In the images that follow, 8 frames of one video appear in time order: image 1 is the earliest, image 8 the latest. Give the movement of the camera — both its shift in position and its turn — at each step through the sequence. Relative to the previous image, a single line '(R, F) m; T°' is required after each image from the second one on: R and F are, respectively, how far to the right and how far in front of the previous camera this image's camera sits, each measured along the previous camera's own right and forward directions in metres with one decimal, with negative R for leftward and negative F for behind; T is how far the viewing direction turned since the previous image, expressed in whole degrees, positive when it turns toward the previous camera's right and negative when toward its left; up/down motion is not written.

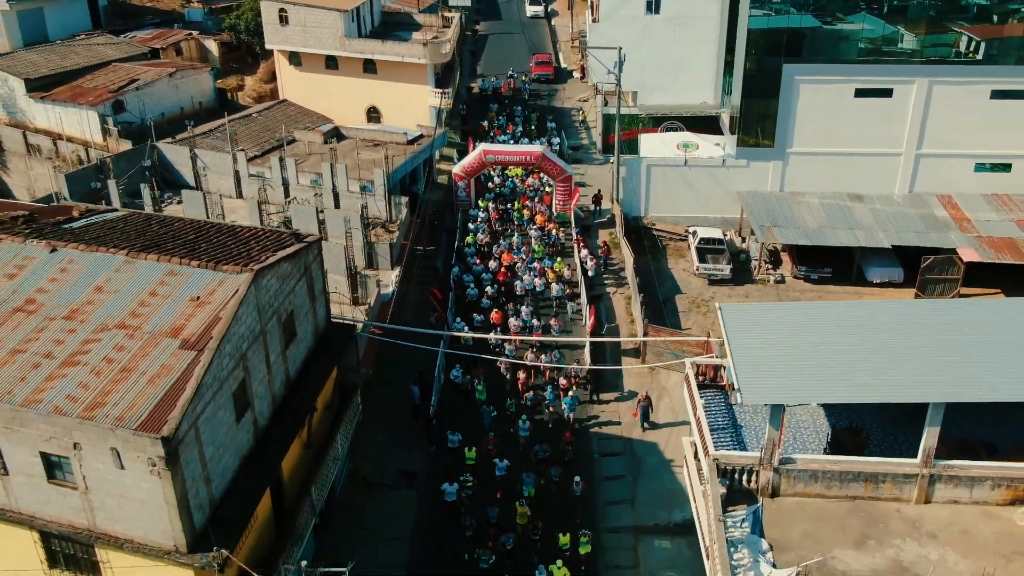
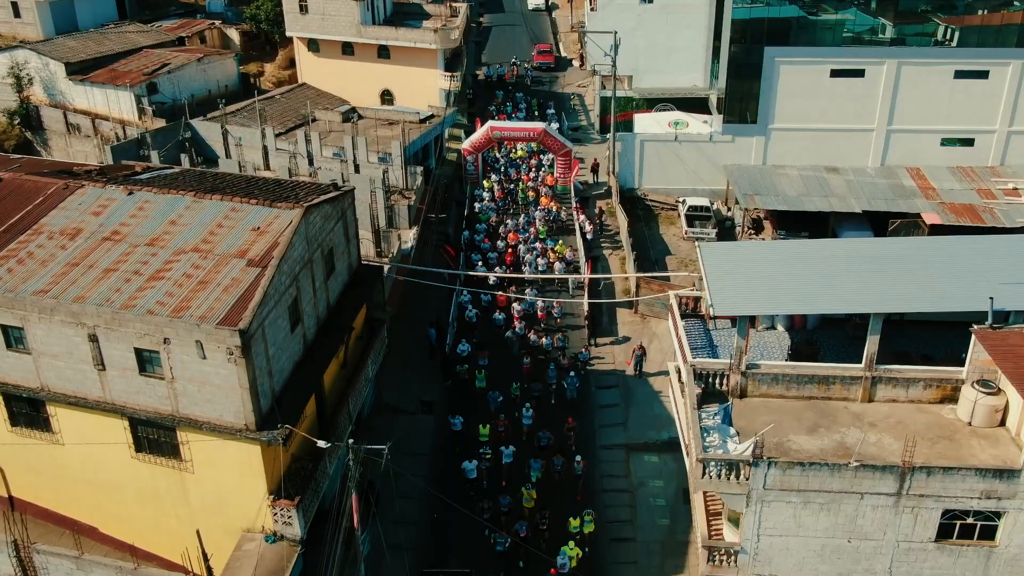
(-0.2, -3.3) m; 0°
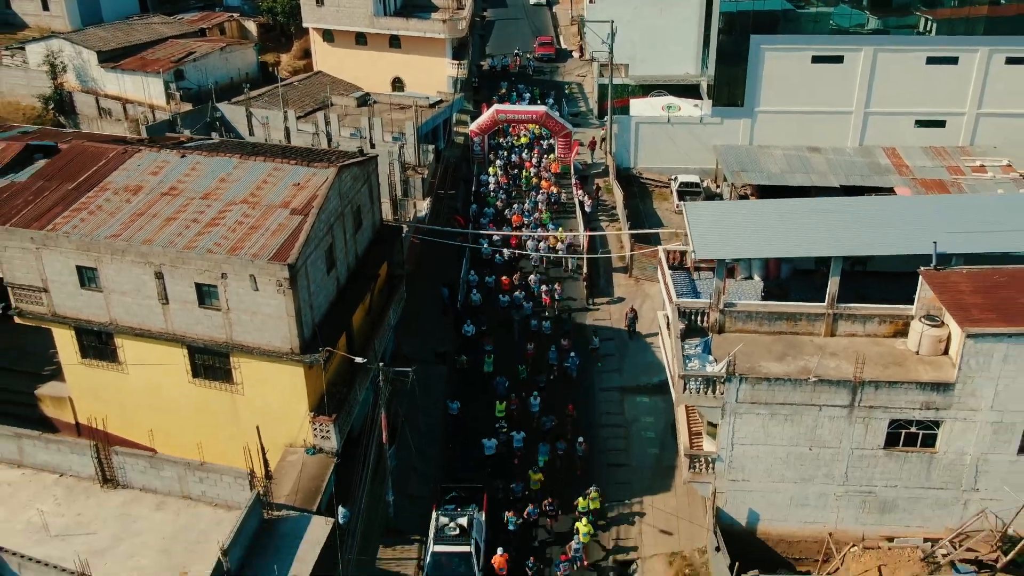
(-0.2, -3.0) m; 0°
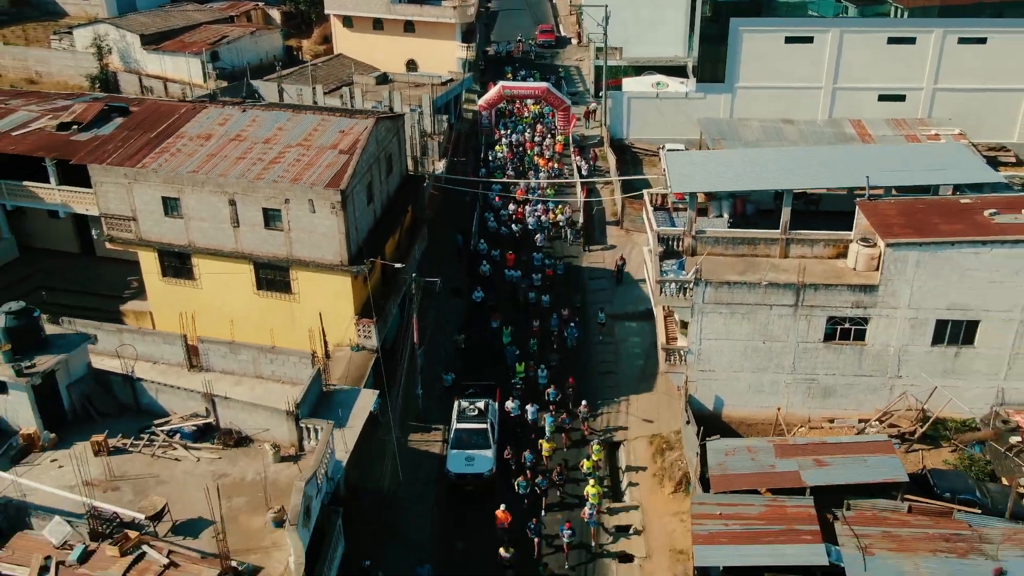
(-0.3, -4.8) m; 0°
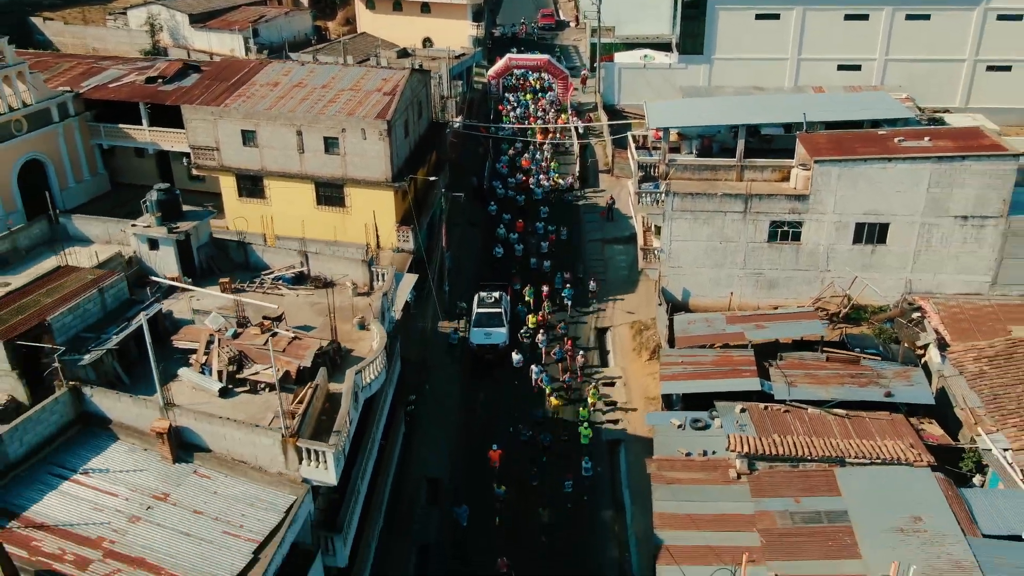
(-0.3, -6.8) m; 0°
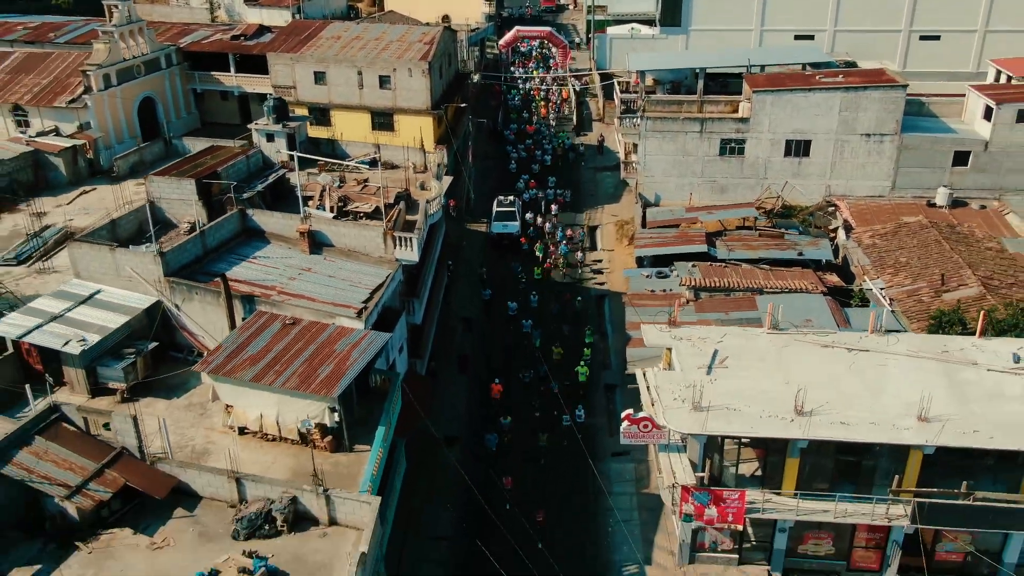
(-0.5, -10.0) m; 0°
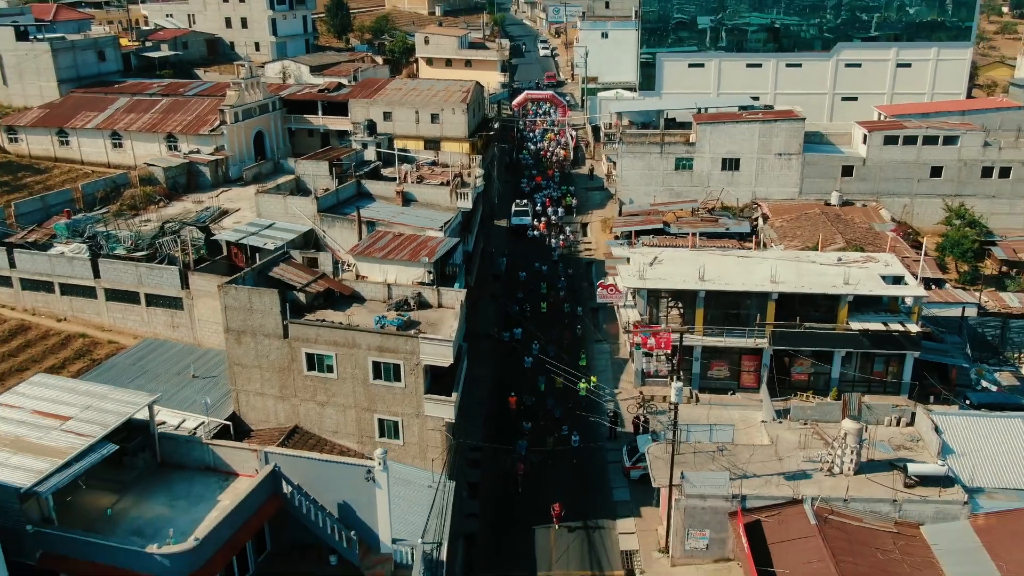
(-0.8, -15.8) m; 0°
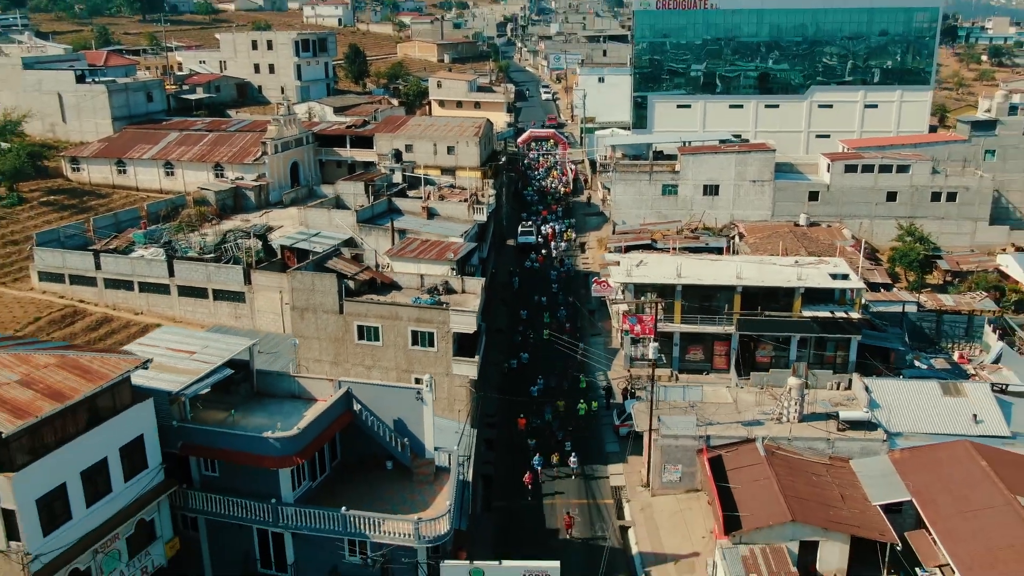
(-0.4, -7.7) m; 0°
